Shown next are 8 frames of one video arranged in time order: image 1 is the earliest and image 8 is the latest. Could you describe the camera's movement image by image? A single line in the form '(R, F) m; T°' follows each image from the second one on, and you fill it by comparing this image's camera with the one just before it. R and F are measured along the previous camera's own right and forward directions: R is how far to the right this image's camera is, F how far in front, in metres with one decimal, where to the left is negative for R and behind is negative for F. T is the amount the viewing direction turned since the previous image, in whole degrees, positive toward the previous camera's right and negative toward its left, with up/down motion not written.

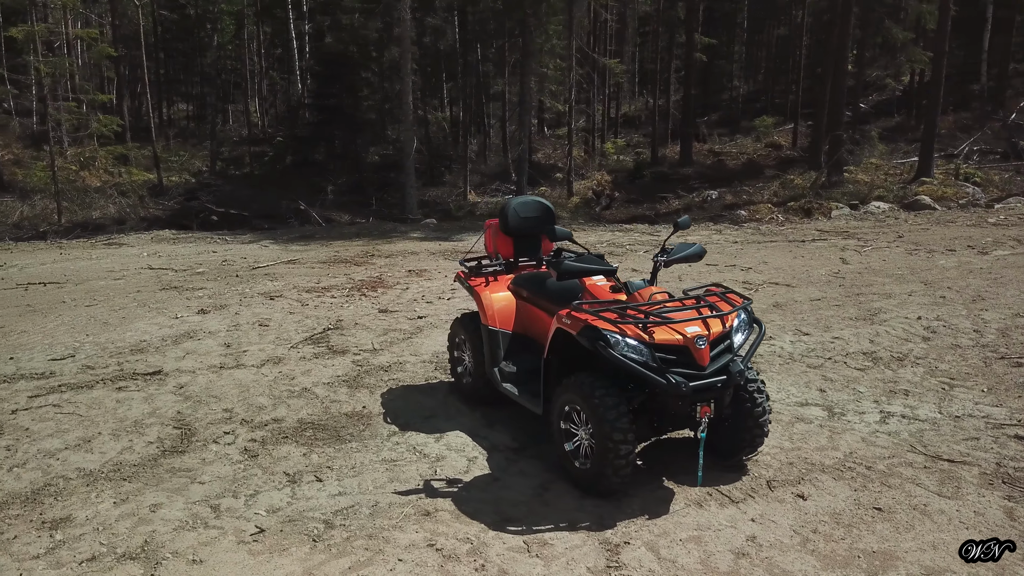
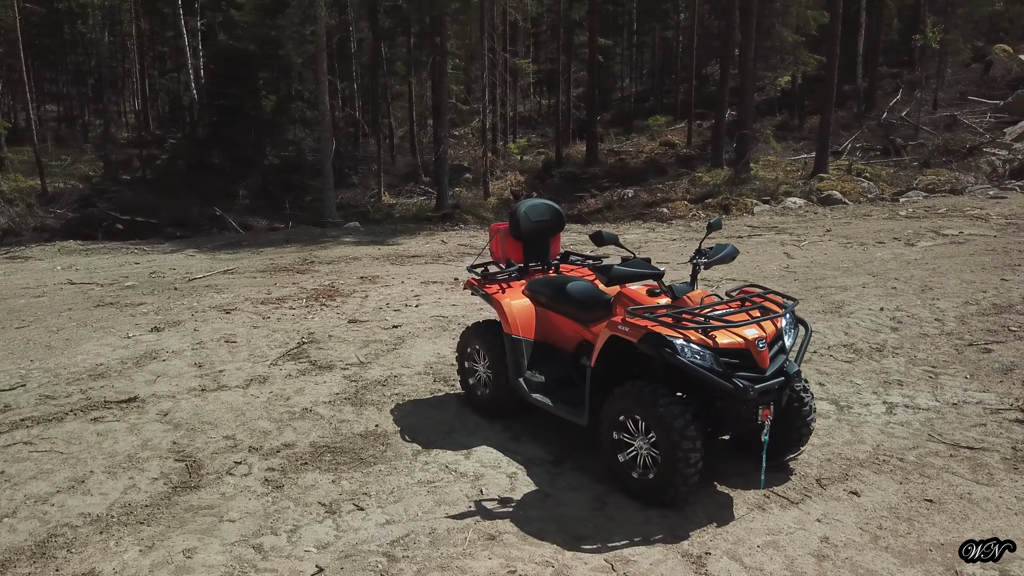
(-0.9, +0.3) m; +8°
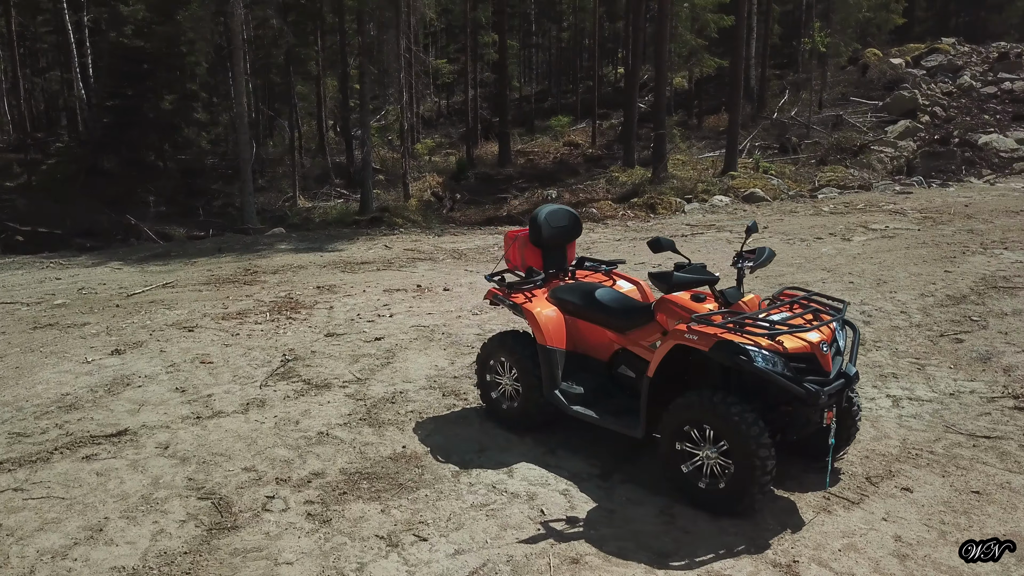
(-0.9, +0.3) m; +8°
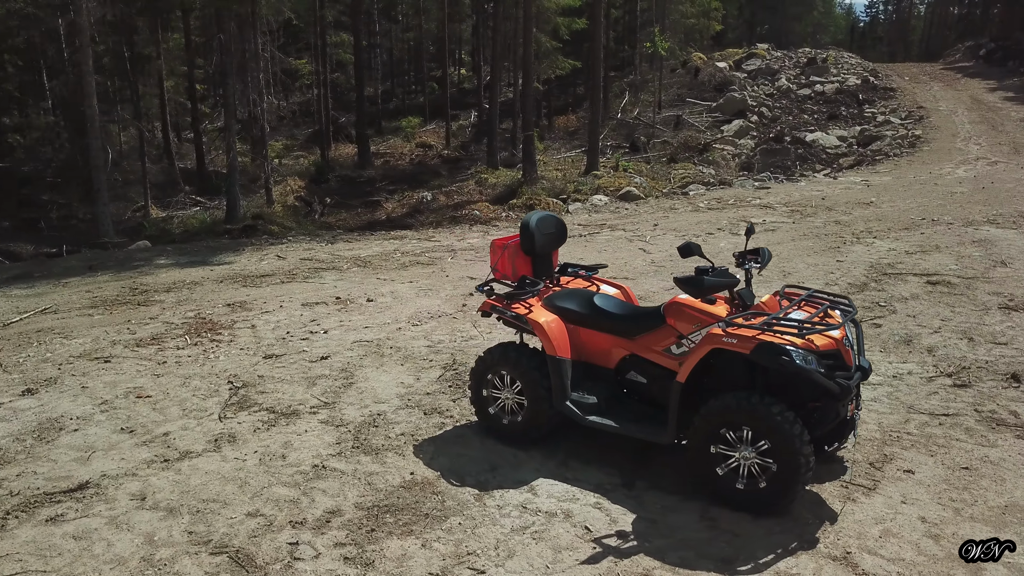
(-1.0, +0.3) m; +11°
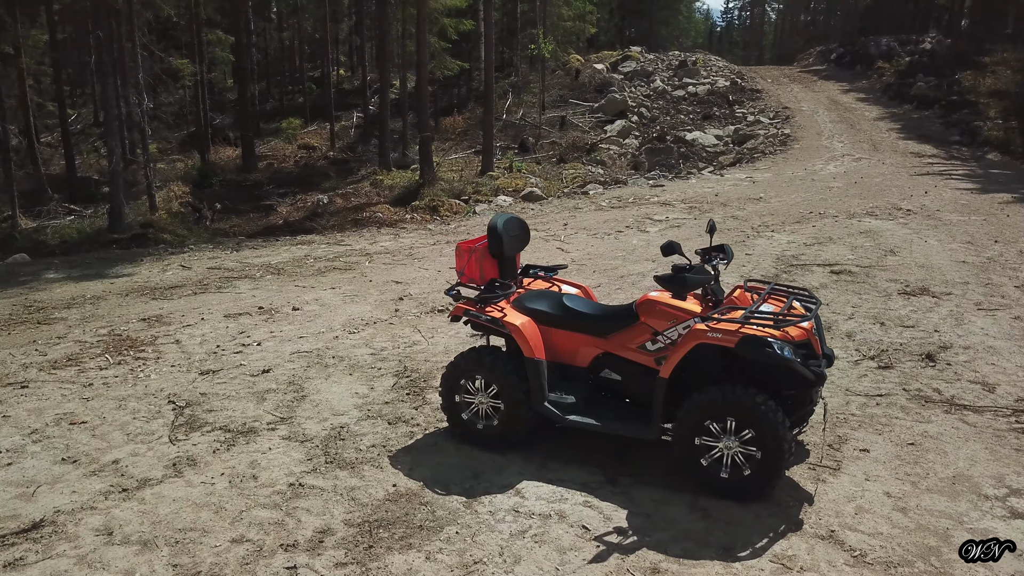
(-0.6, +0.1) m; +9°
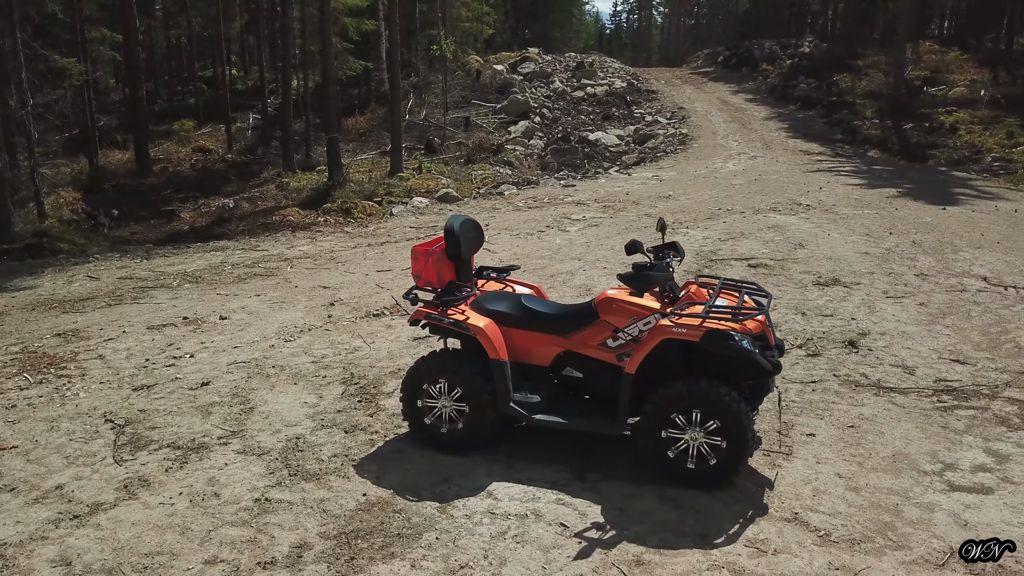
(-0.4, 0.0) m; +7°
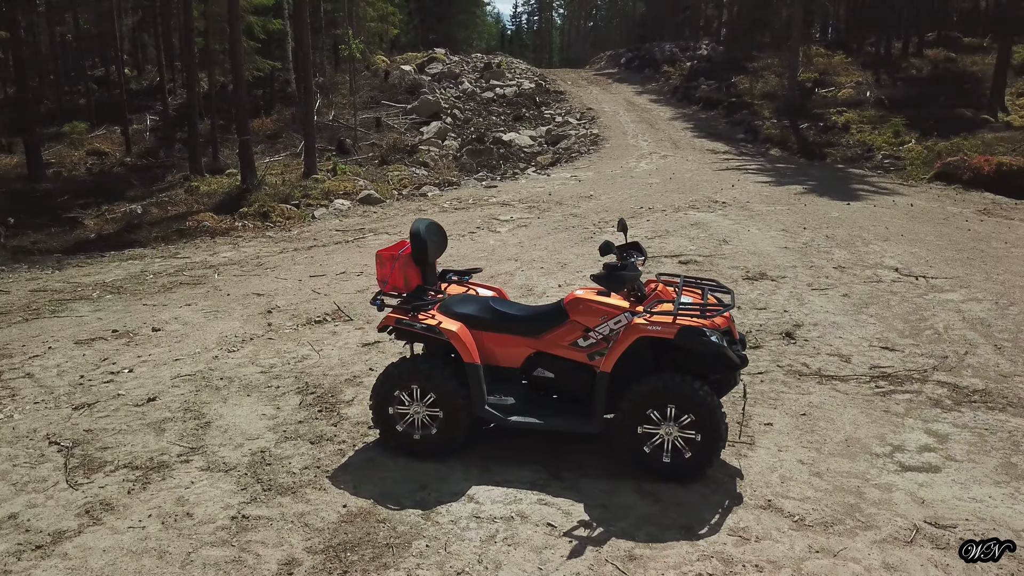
(-0.4, 0.0) m; +7°
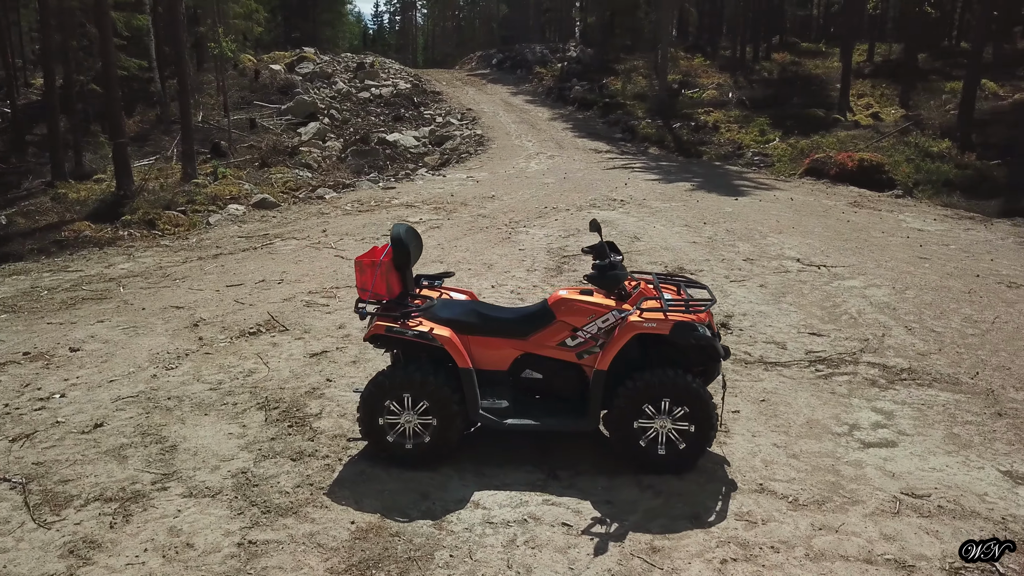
(-0.7, +0.1) m; +9°
